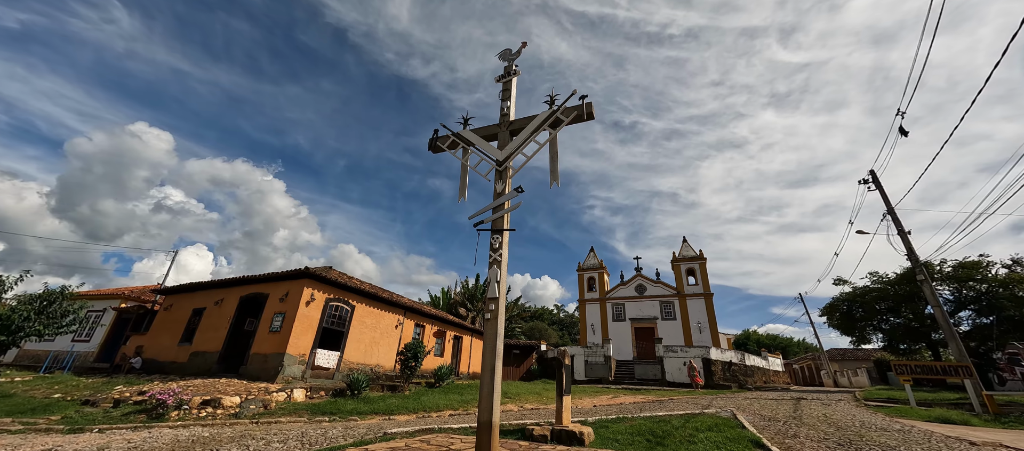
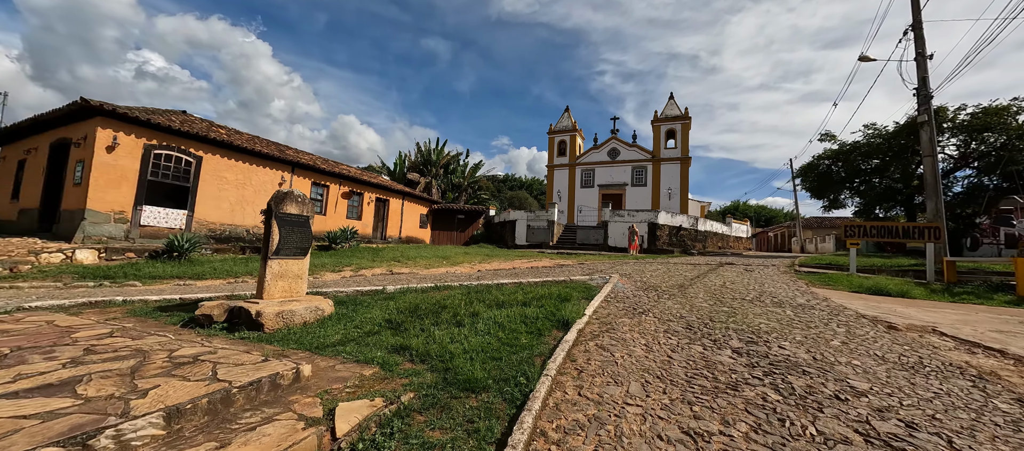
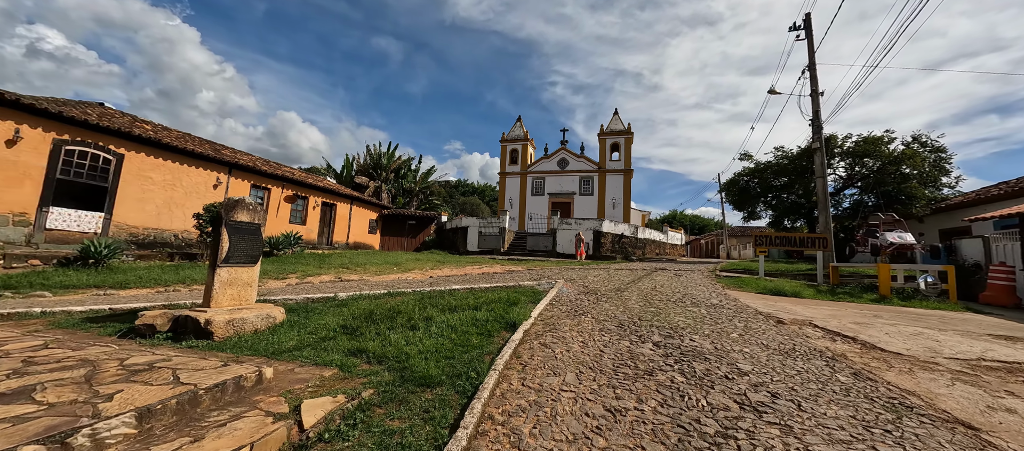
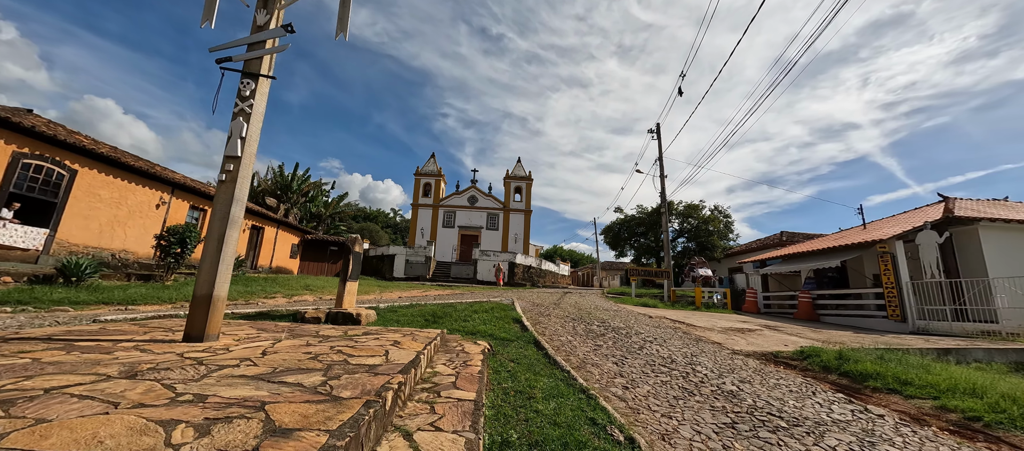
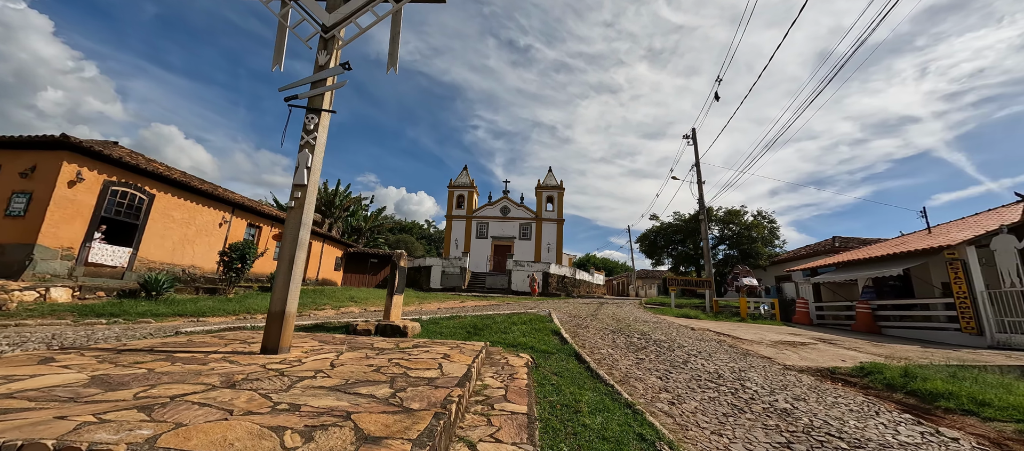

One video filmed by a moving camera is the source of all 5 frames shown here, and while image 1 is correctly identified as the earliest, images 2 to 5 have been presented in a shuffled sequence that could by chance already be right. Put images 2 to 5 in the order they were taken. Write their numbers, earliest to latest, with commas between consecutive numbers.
5, 4, 3, 2
